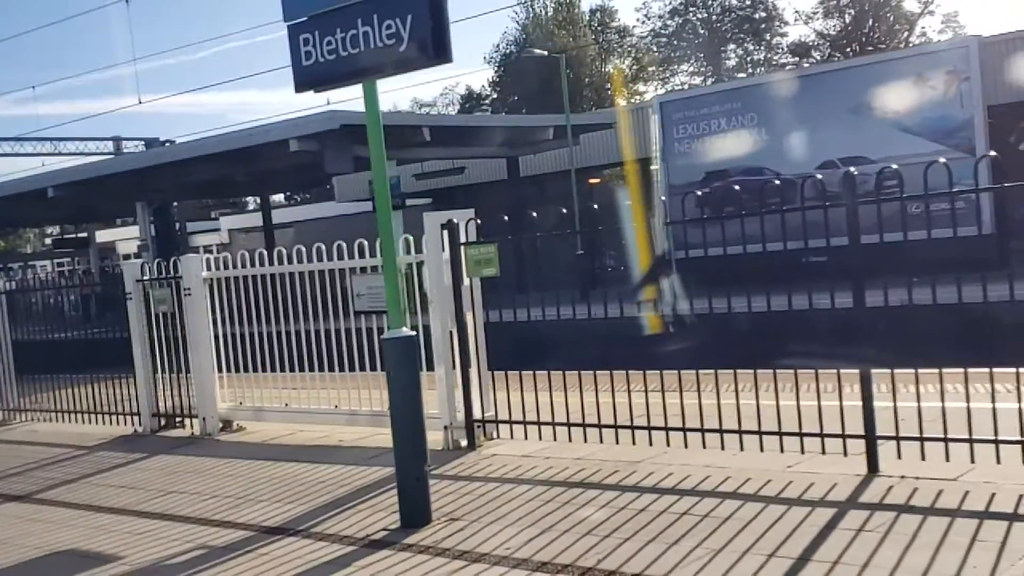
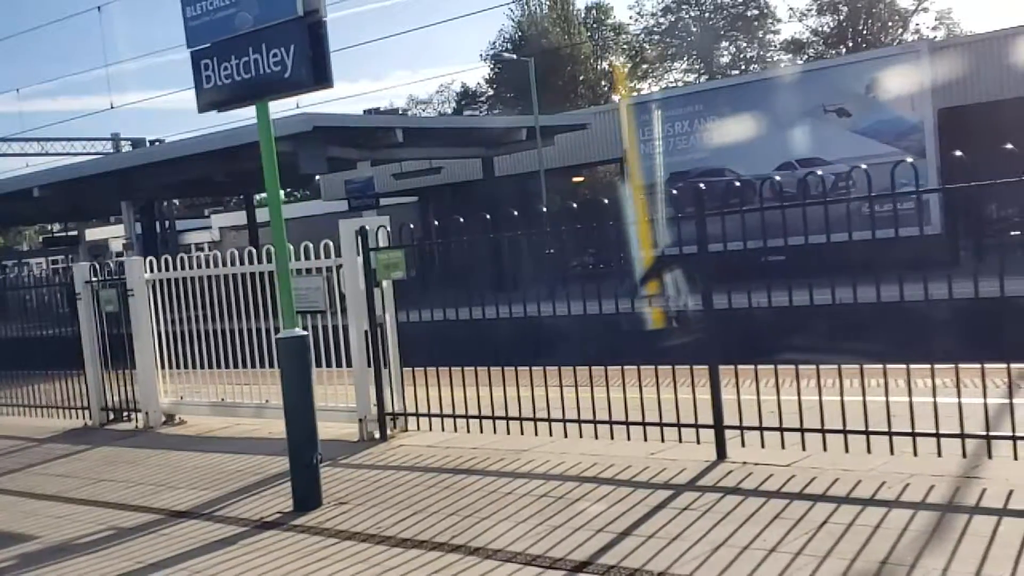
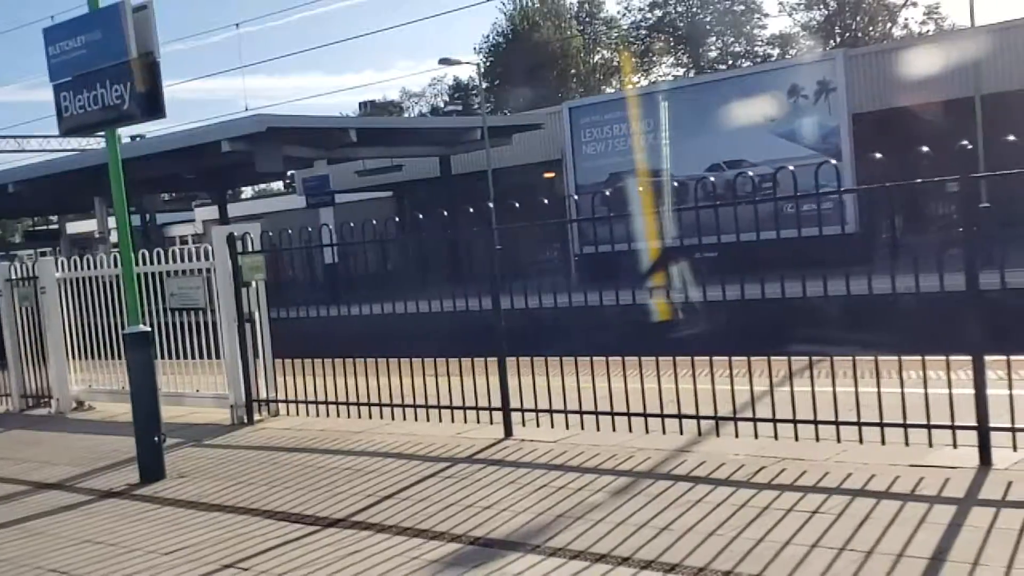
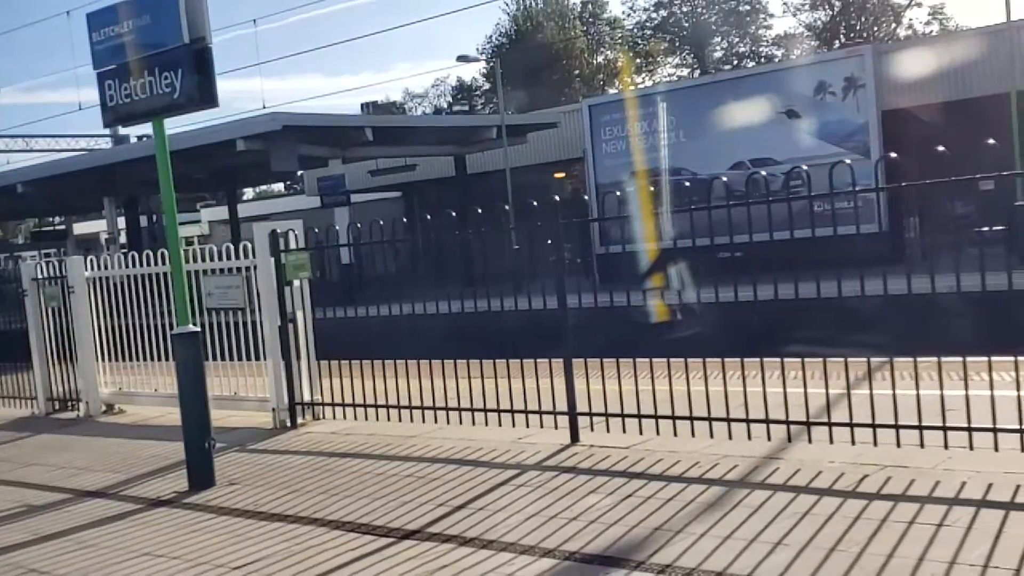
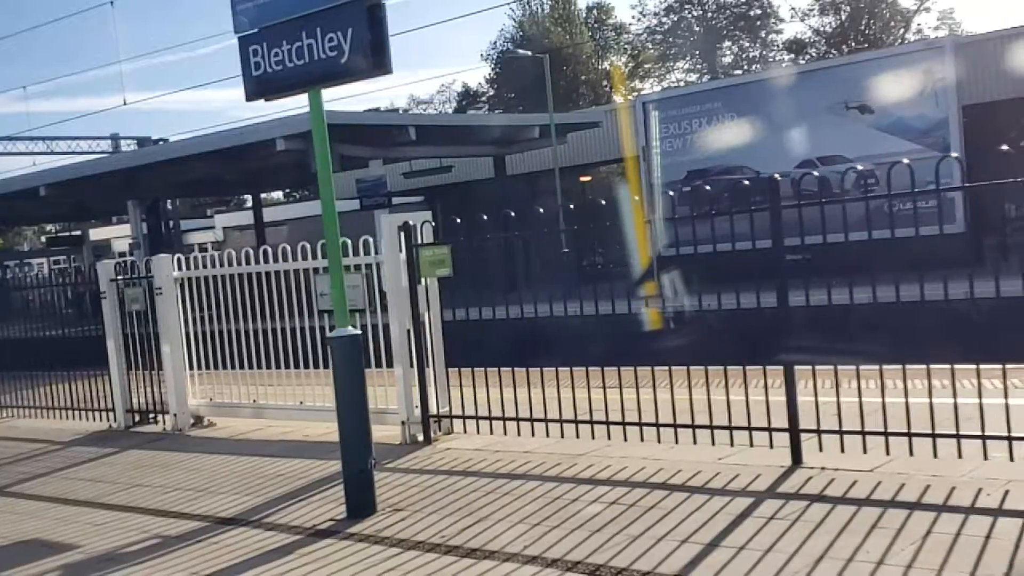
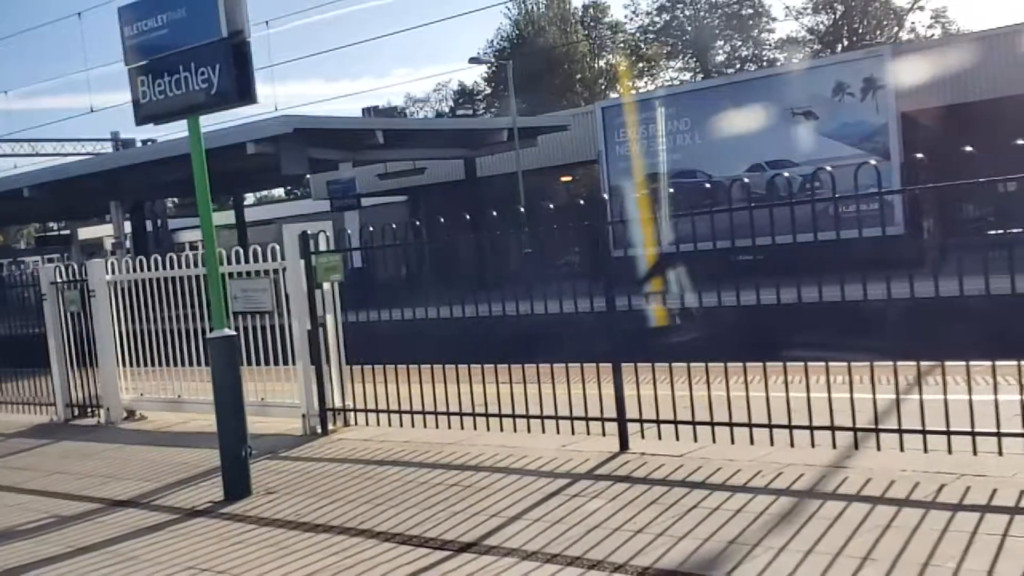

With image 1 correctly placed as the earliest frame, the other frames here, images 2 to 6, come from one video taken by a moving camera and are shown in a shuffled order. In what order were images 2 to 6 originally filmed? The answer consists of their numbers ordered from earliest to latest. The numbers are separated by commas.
5, 2, 6, 4, 3
